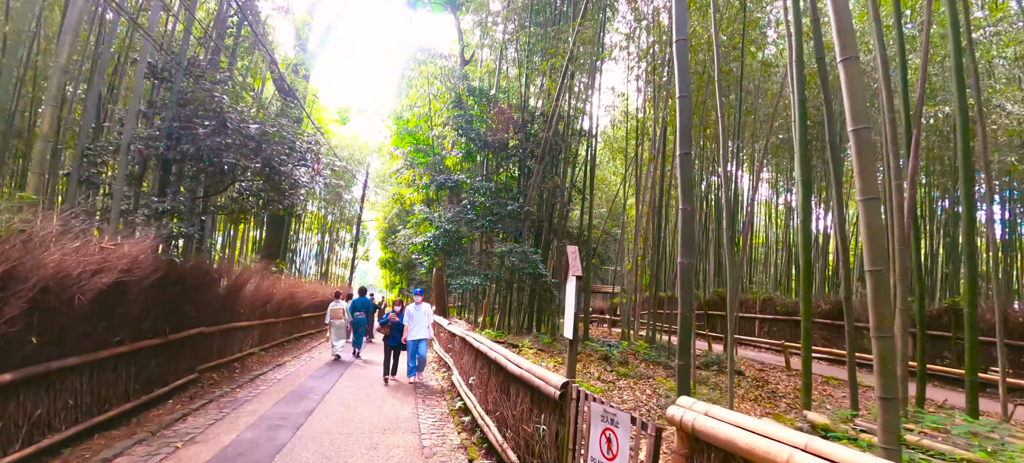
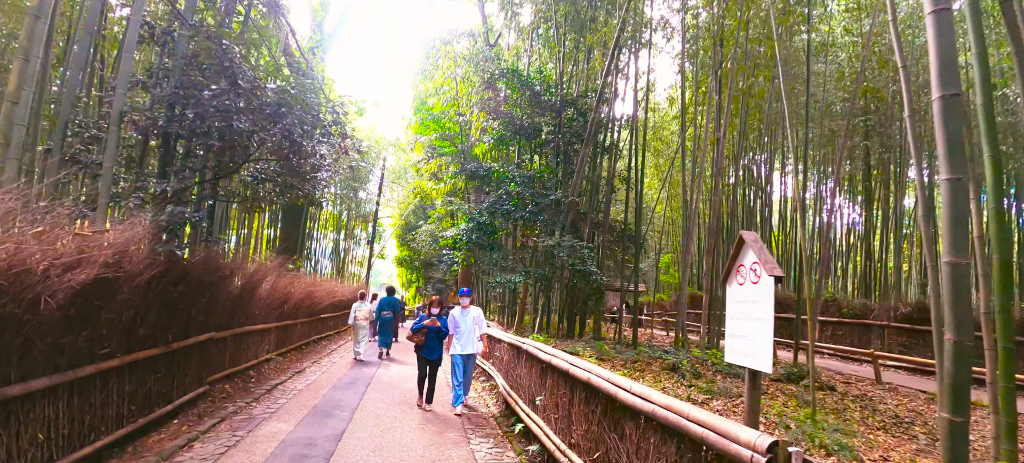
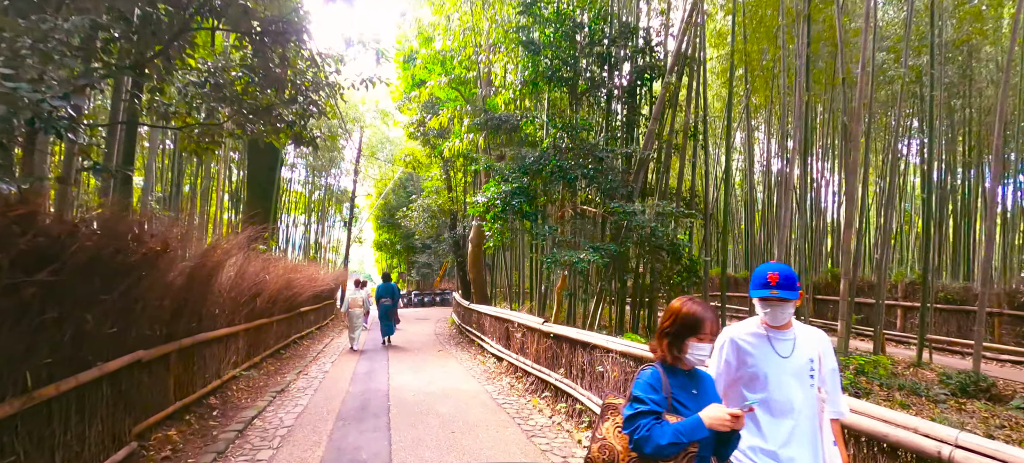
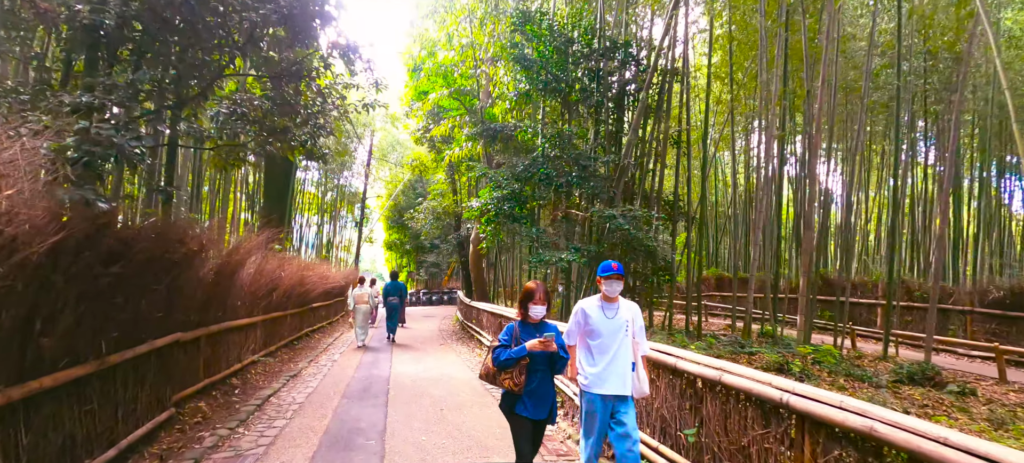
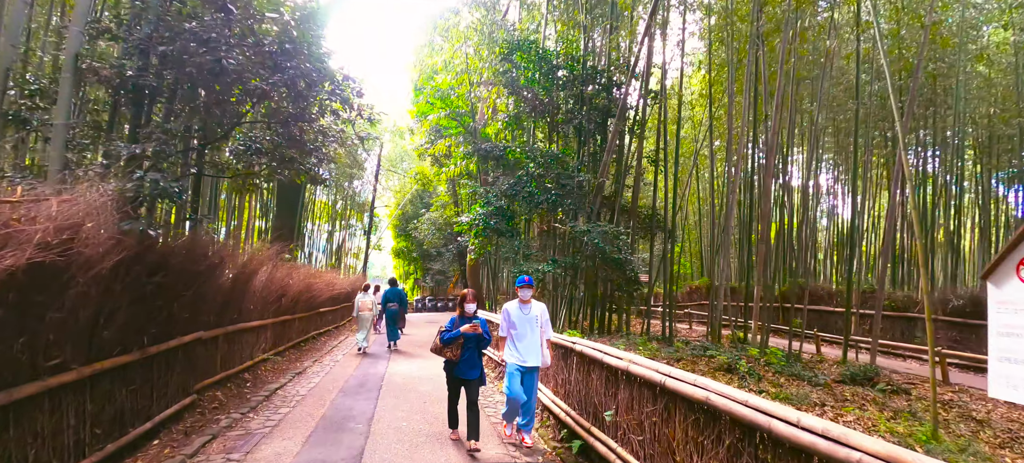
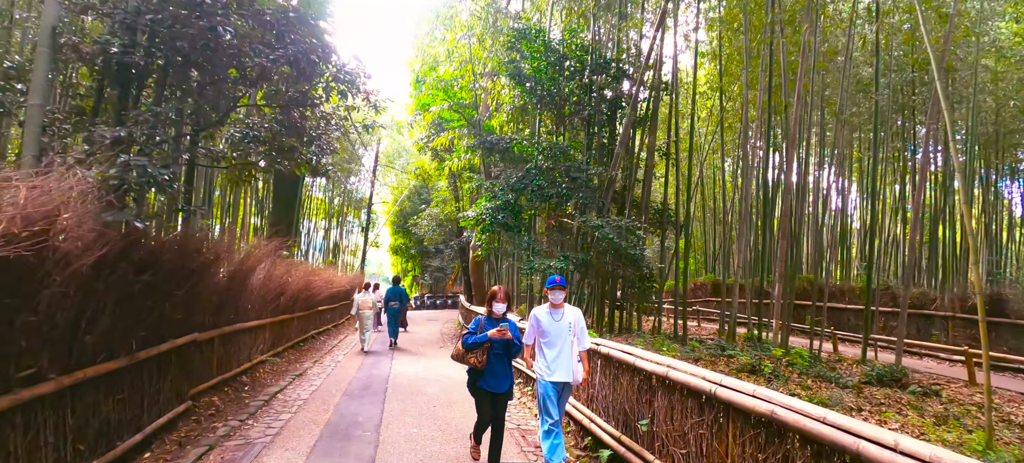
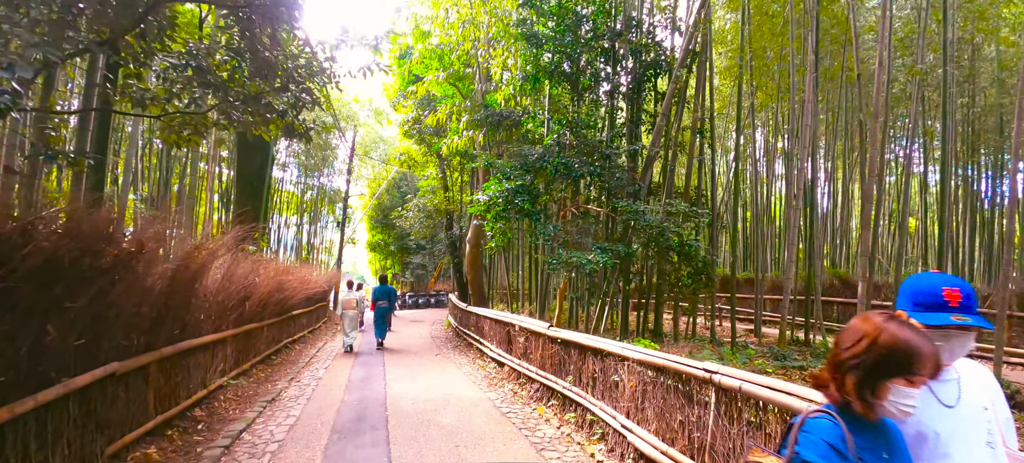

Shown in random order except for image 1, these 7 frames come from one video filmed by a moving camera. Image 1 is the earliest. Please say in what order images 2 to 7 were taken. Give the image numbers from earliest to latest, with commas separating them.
2, 5, 6, 4, 3, 7
